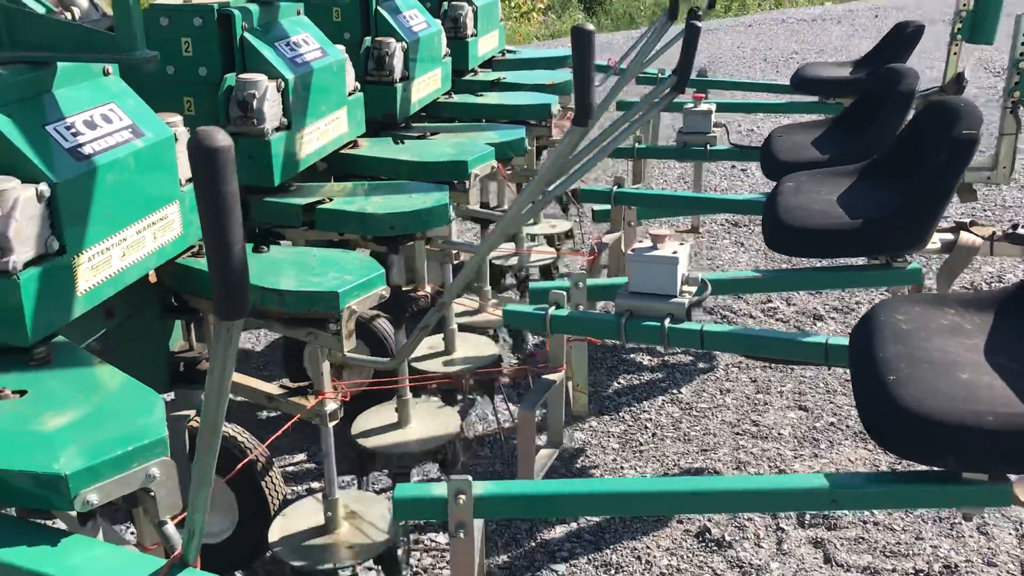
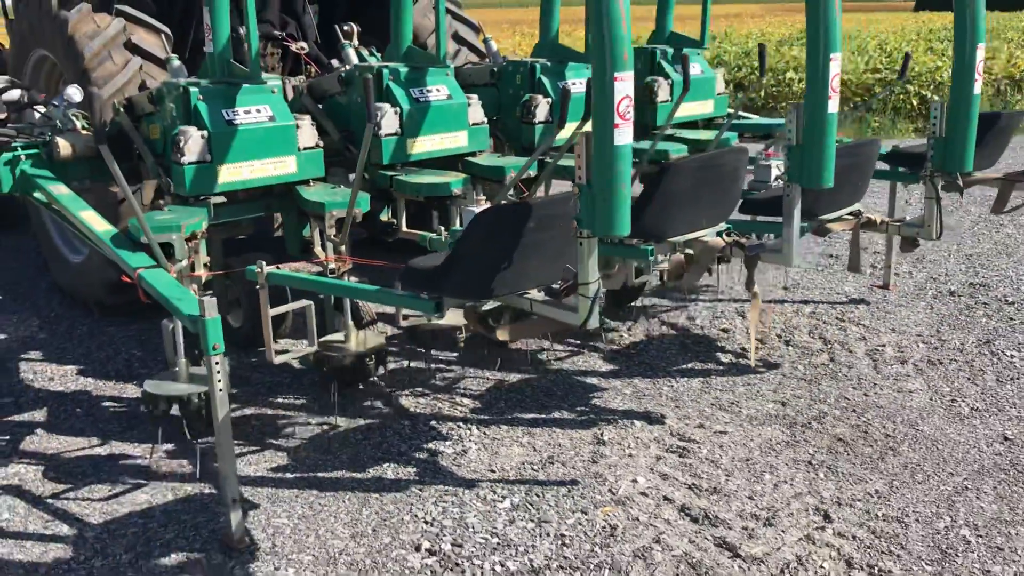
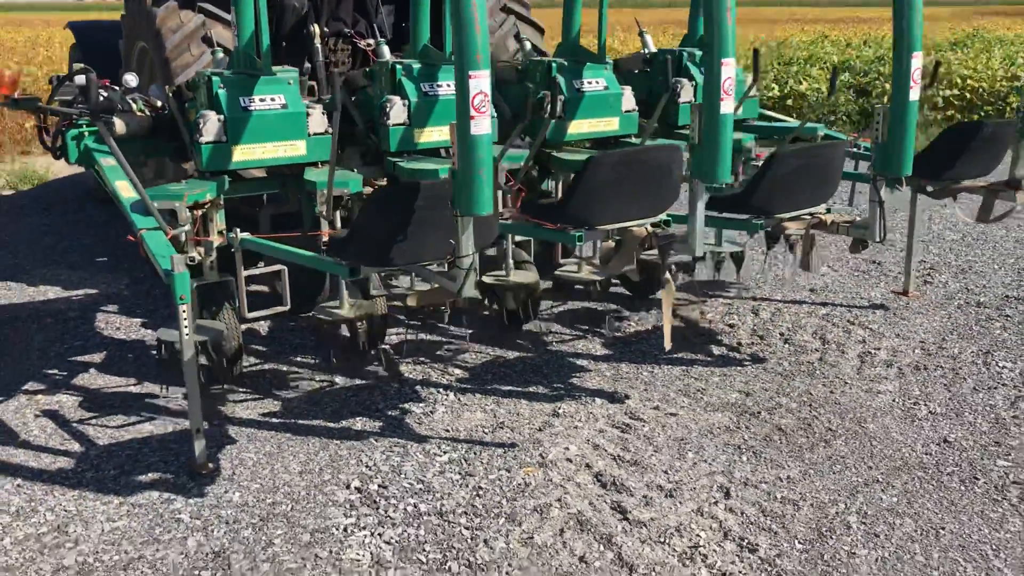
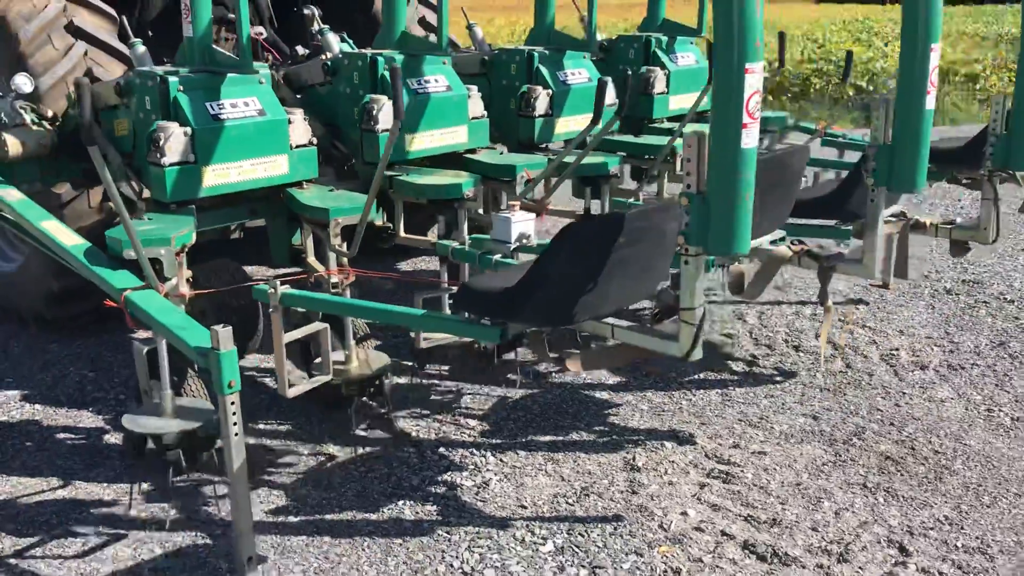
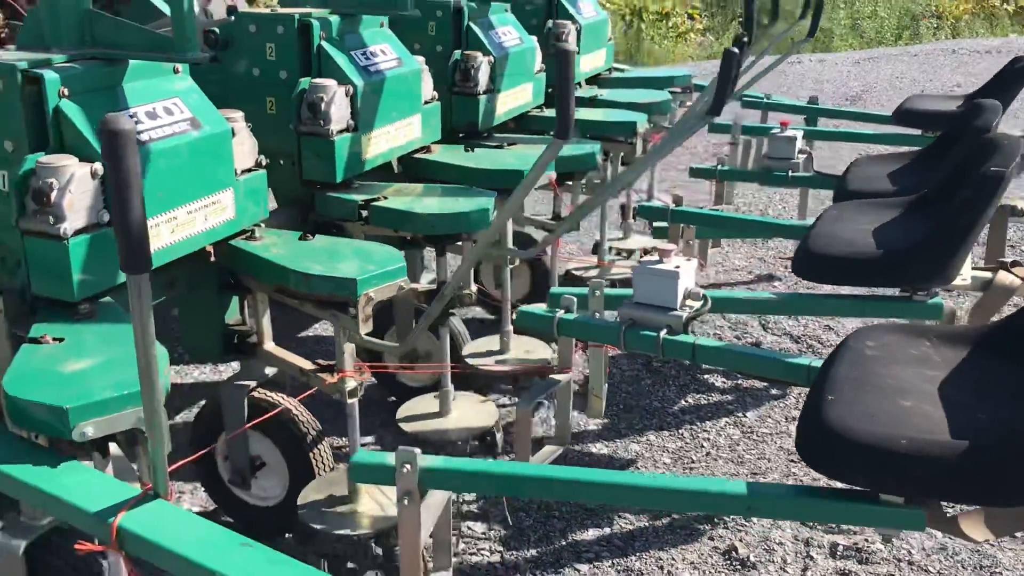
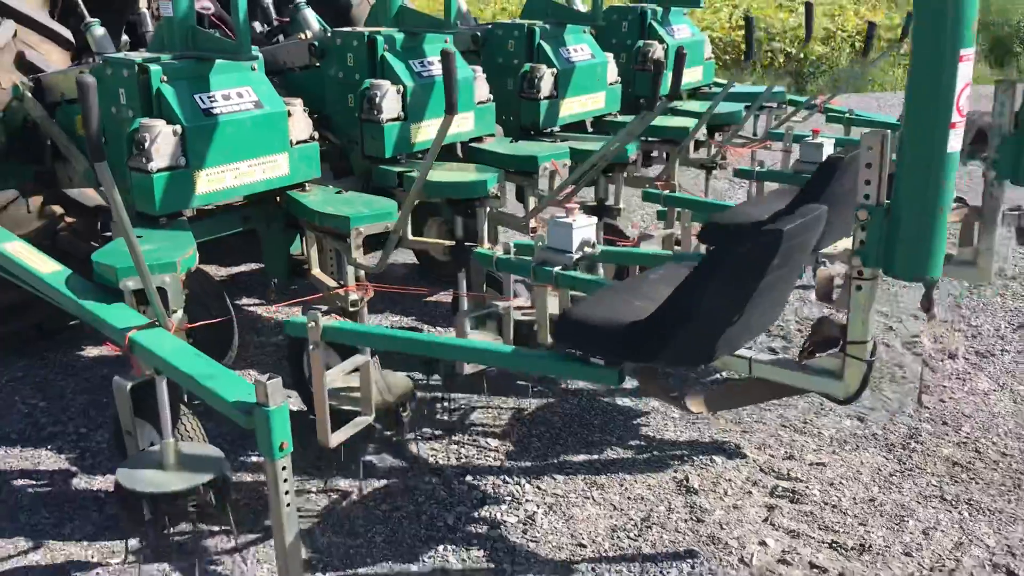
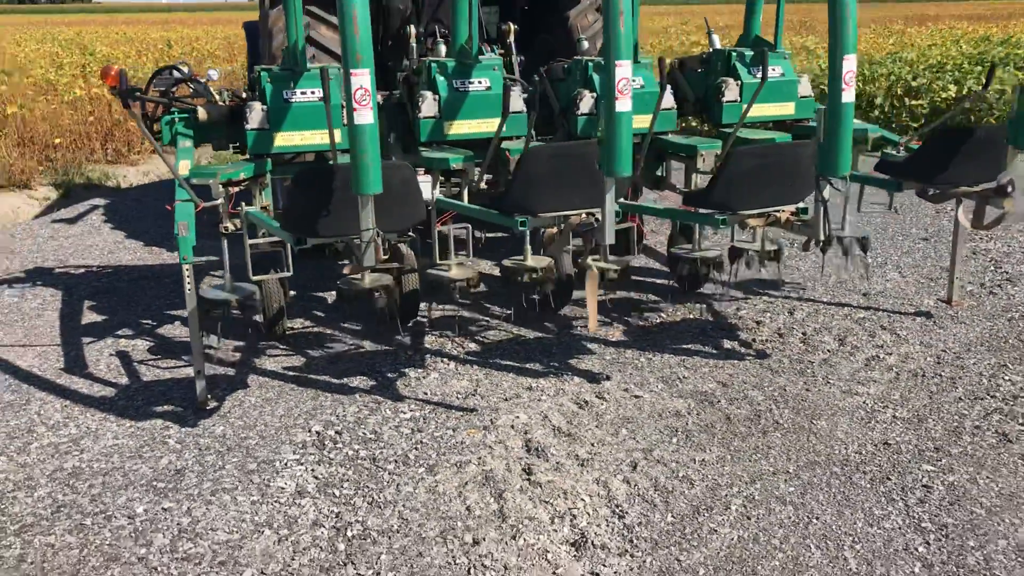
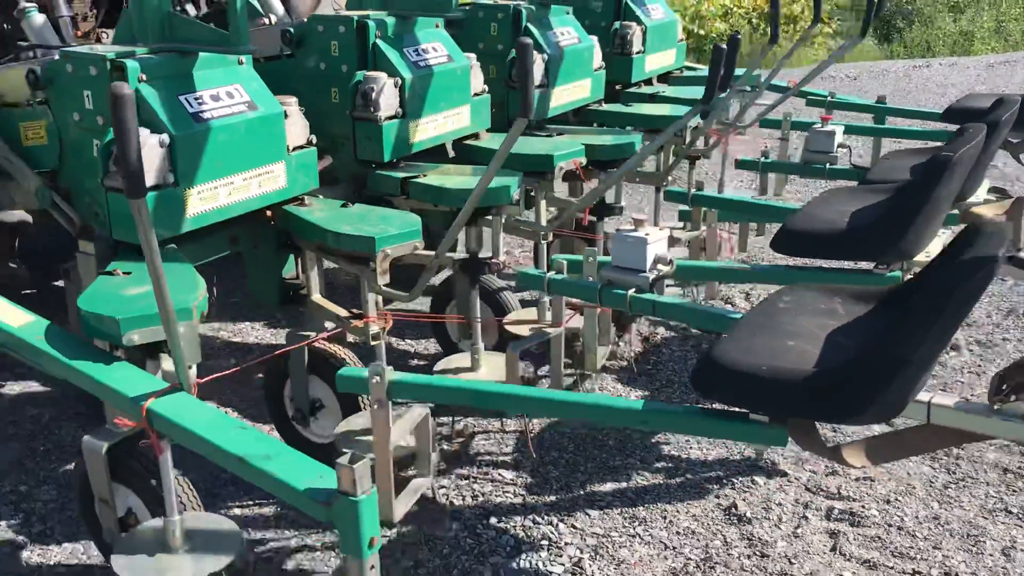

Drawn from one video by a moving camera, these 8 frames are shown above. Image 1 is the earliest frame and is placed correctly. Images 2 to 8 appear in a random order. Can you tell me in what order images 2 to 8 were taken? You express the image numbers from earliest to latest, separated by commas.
5, 8, 6, 4, 2, 3, 7
